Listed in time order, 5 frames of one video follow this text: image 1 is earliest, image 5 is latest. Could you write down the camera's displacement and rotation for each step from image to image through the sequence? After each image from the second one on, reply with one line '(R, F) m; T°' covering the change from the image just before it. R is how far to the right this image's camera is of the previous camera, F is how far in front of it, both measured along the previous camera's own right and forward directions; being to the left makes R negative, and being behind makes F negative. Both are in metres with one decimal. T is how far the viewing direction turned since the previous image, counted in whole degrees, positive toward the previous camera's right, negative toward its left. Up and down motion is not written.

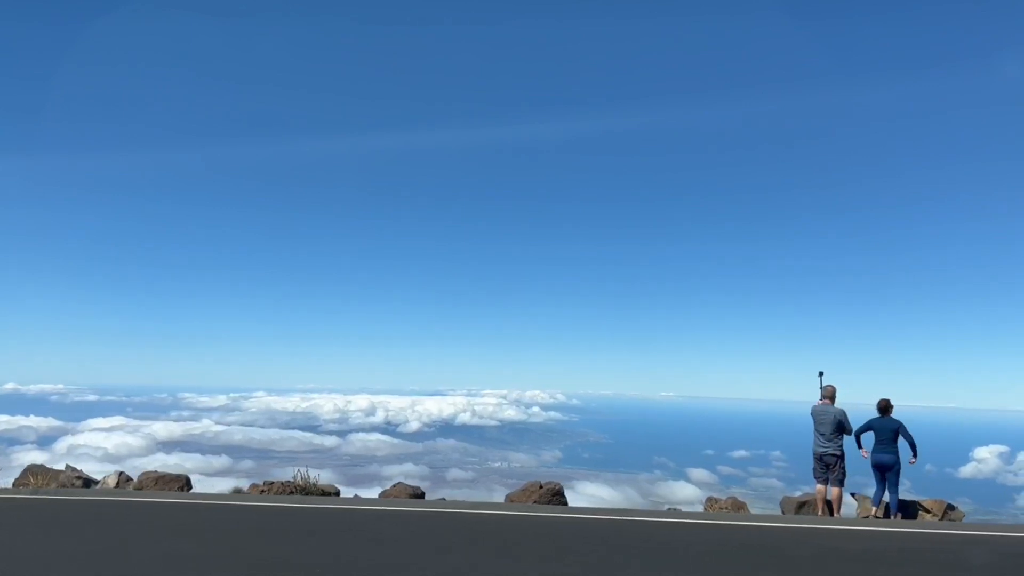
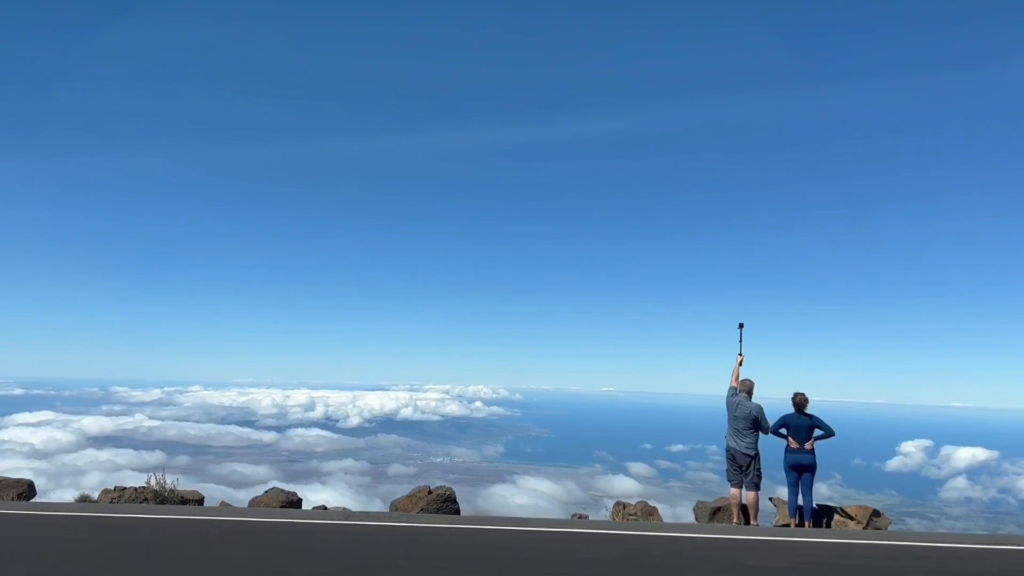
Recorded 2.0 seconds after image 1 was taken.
(+4.1, +1.4) m; +3°
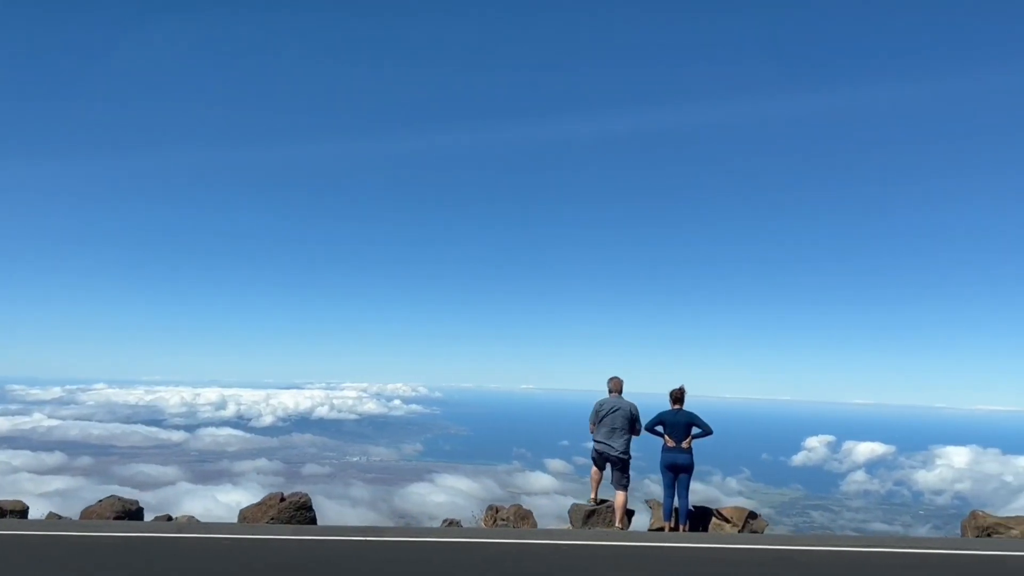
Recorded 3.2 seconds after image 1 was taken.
(+5.4, +1.2) m; +5°
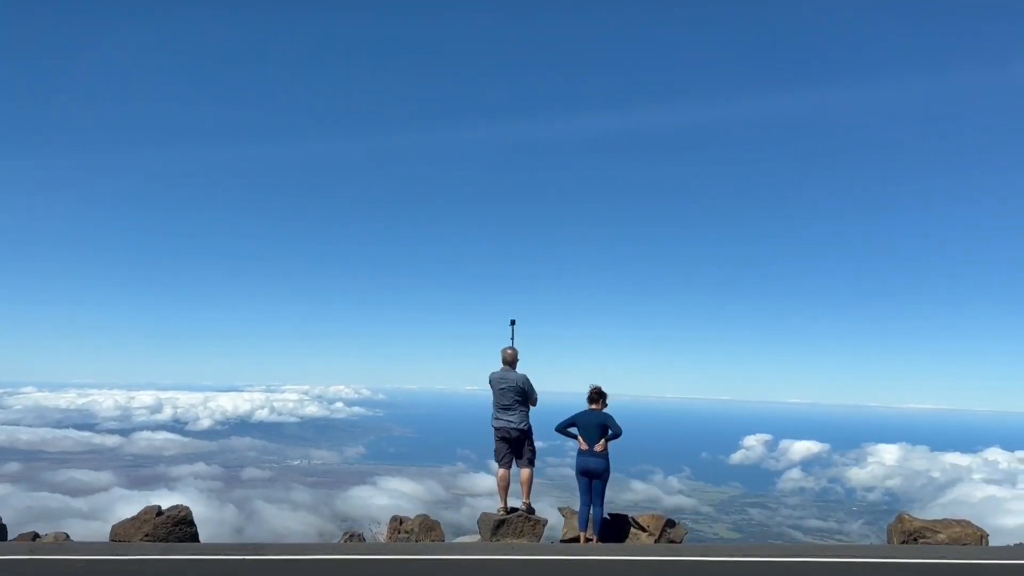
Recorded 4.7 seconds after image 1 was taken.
(+4.5, +0.6) m; +3°
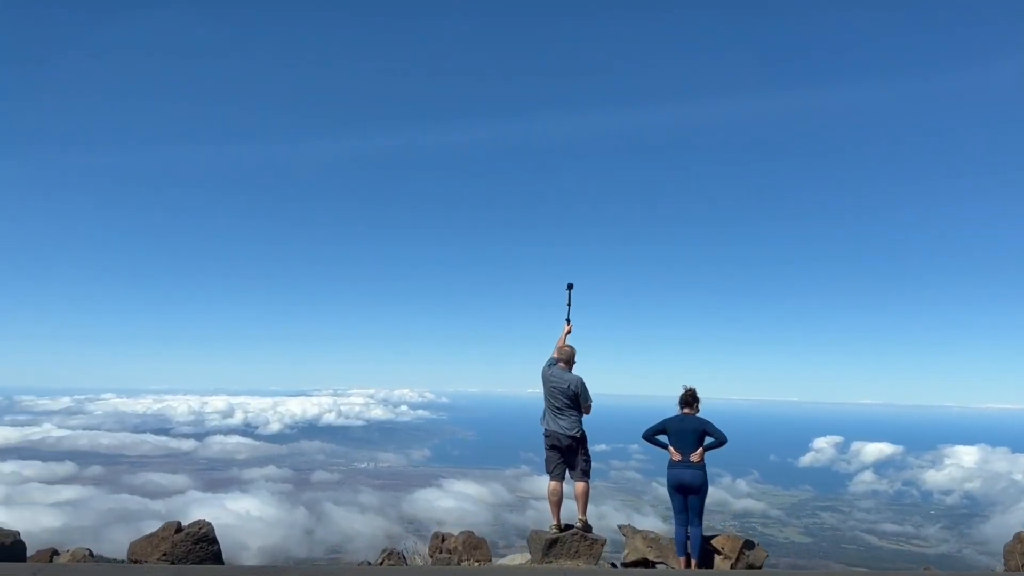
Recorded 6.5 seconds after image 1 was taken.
(-1.6, +1.7) m; -5°
